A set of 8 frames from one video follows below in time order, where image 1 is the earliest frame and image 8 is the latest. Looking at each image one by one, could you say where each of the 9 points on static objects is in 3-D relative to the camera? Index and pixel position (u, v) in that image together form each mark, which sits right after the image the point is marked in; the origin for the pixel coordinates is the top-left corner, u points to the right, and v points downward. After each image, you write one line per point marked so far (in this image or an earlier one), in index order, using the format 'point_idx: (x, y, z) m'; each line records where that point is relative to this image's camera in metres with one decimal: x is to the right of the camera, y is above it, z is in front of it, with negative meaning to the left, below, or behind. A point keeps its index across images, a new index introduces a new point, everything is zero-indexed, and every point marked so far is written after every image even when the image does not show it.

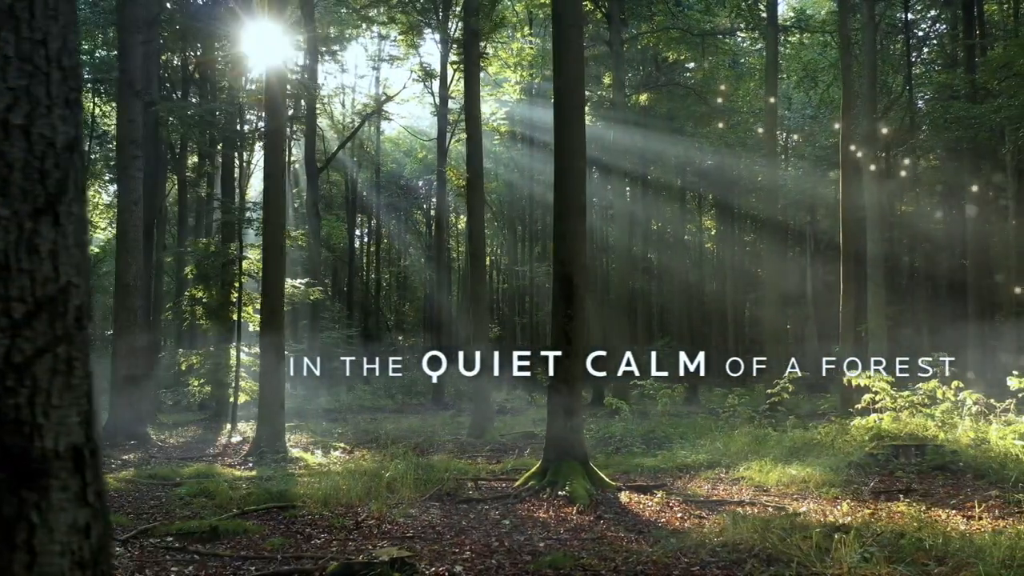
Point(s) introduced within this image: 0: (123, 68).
0: (-7.0, +4.1, +14.6) m
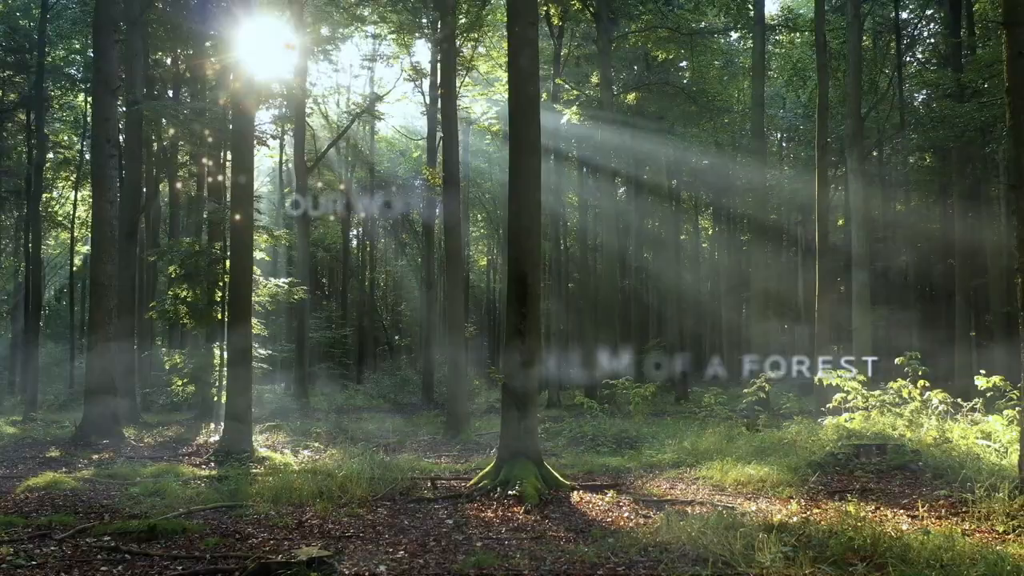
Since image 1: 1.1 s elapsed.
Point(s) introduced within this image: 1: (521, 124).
0: (-7.5, +4.1, +14.6) m
1: (+0.1, +1.7, +8.0) m
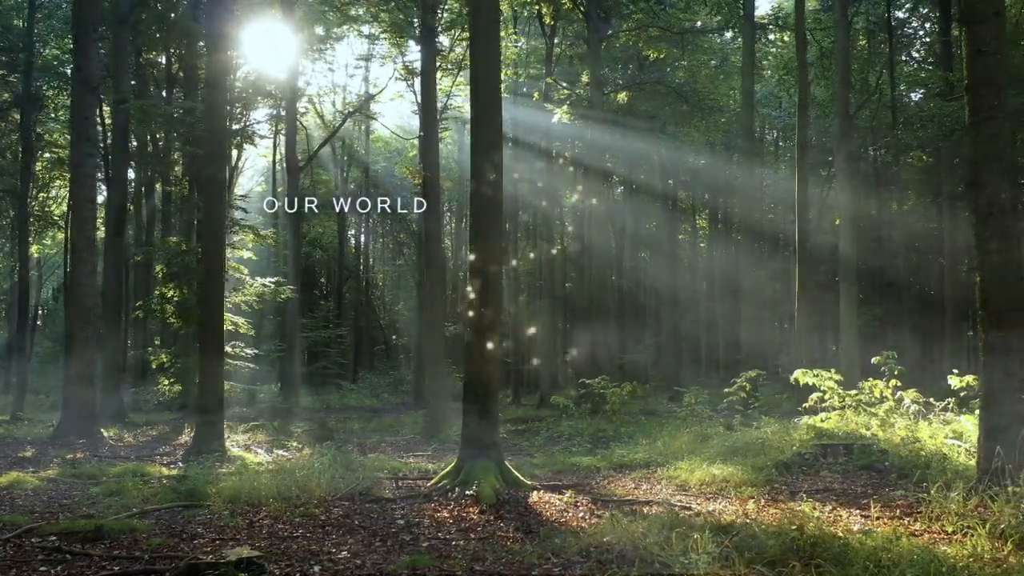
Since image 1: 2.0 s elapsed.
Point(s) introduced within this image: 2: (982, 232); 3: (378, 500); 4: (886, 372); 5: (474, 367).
0: (-7.8, +4.1, +14.6) m
1: (-0.3, +1.7, +8.0) m
2: (+4.0, +0.5, +6.8) m
3: (-1.2, -2.0, +7.4) m
4: (+5.7, -1.3, +12.1) m
5: (-0.4, -0.8, +7.9) m
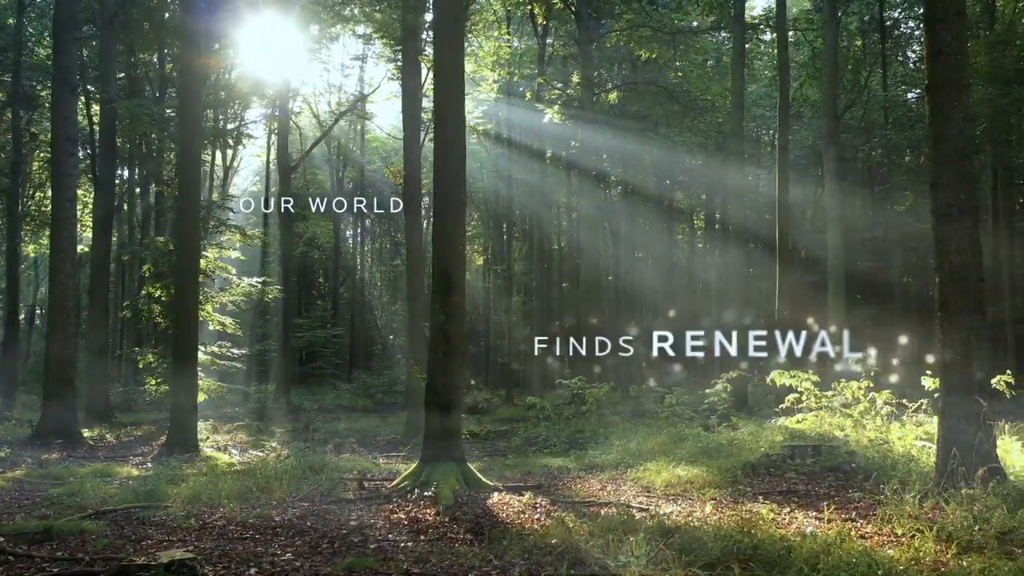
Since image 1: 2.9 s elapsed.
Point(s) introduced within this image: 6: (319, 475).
0: (-8.2, +4.1, +14.6) m
1: (-0.7, +1.7, +7.9) m
2: (+3.6, +0.5, +6.8) m
3: (-1.6, -2.0, +7.4) m
4: (+5.3, -1.3, +12.0) m
5: (-0.8, -0.8, +7.8) m
6: (-2.1, -2.0, +8.5) m
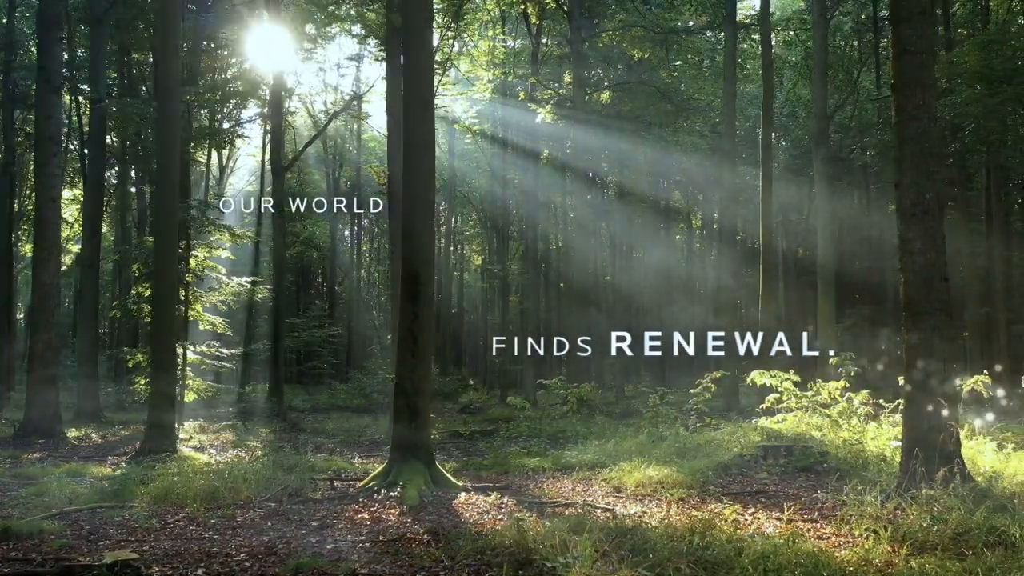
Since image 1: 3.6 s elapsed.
0: (-8.5, +4.1, +14.6) m
1: (-1.0, +1.7, +7.9) m
2: (+3.3, +0.5, +6.8) m
3: (-1.9, -2.0, +7.3) m
4: (+5.0, -1.3, +12.0) m
5: (-1.1, -0.8, +7.8) m
6: (-2.4, -2.0, +8.5) m
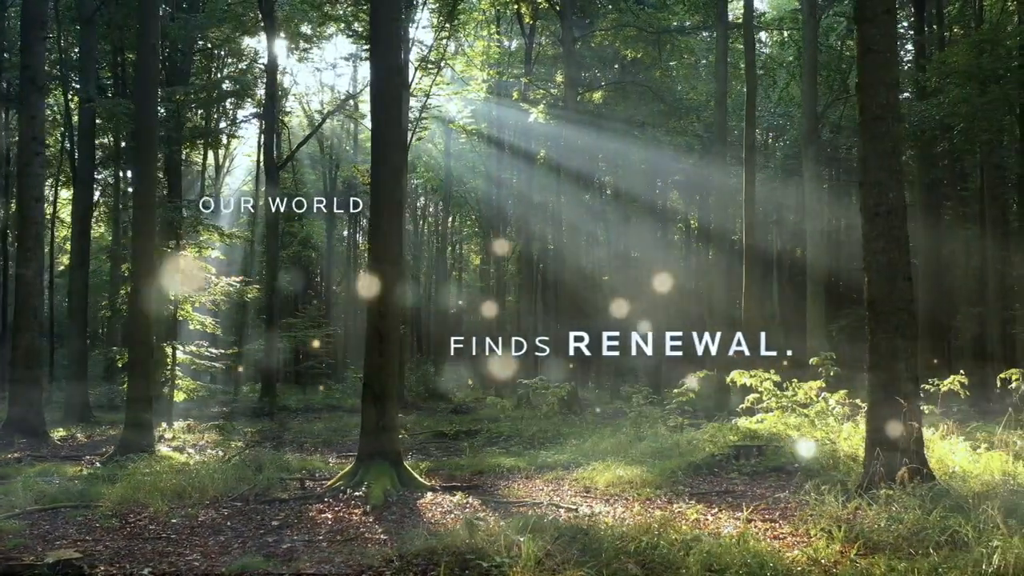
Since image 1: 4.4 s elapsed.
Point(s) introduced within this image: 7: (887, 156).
0: (-8.8, +4.1, +14.6) m
1: (-1.3, +1.7, +7.9) m
2: (+3.0, +0.5, +6.7) m
3: (-2.2, -1.9, +7.3) m
4: (+4.7, -1.3, +12.0) m
5: (-1.4, -0.8, +7.8) m
6: (-2.7, -2.0, +8.5) m
7: (+3.1, +1.1, +6.7) m
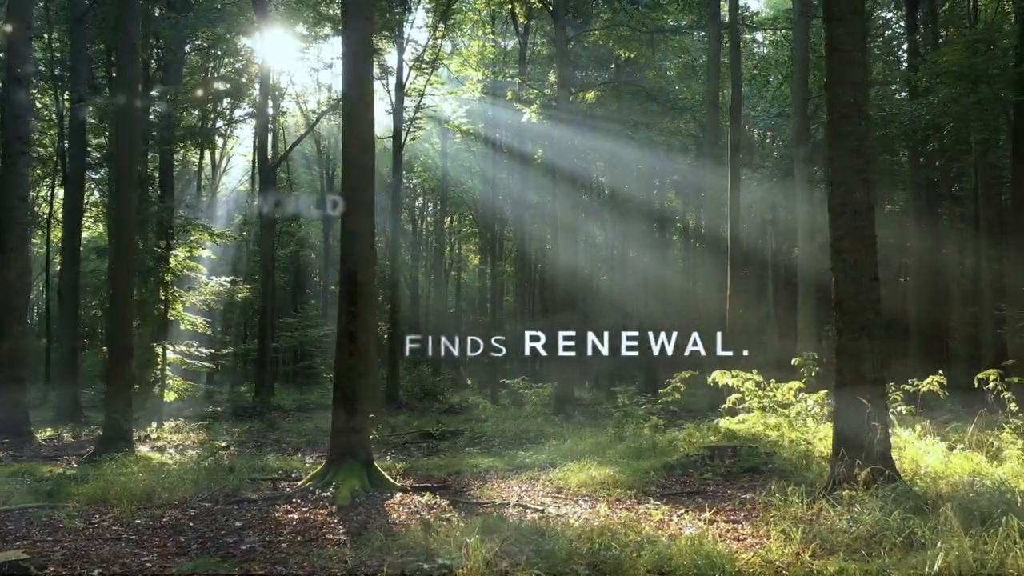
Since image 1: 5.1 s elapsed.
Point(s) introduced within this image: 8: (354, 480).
0: (-9.1, +4.1, +14.6) m
1: (-1.6, +1.7, +7.9) m
2: (+2.7, +0.5, +6.7) m
3: (-2.5, -2.0, +7.3) m
4: (+4.4, -1.3, +12.0) m
5: (-1.7, -0.8, +7.8) m
6: (-3.0, -2.0, +8.5) m
7: (+2.9, +1.1, +6.7) m
8: (-1.5, -1.8, +7.4) m
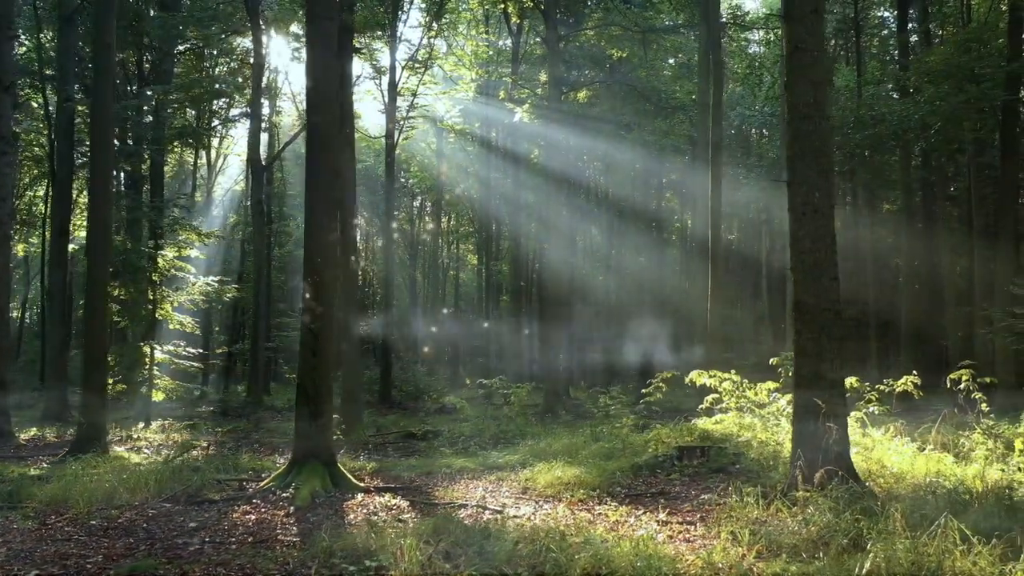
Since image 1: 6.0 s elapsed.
0: (-9.4, +4.1, +14.6) m
1: (-1.9, +1.7, +7.9) m
2: (+2.4, +0.5, +6.7) m
3: (-2.9, -2.0, +7.3) m
4: (+4.1, -1.3, +11.9) m
5: (-2.0, -0.8, +7.8) m
6: (-3.3, -2.0, +8.5) m
7: (+2.5, +1.1, +6.6) m
8: (-1.8, -1.8, +7.4) m
